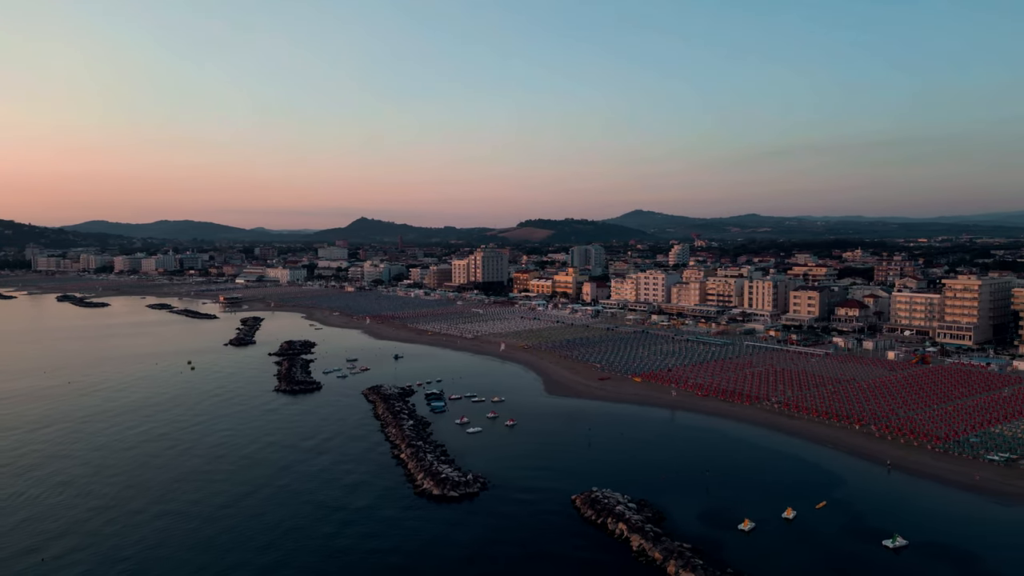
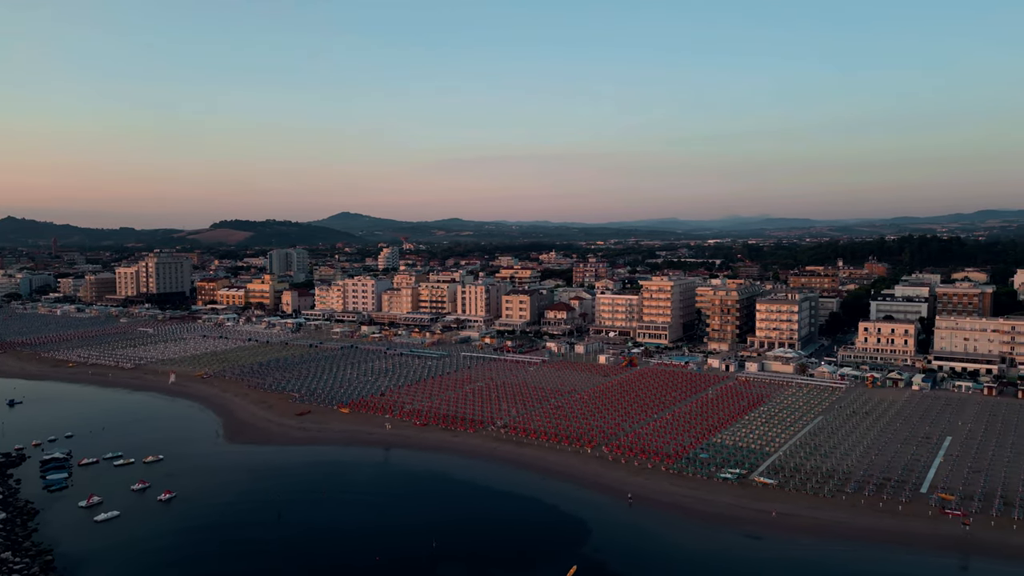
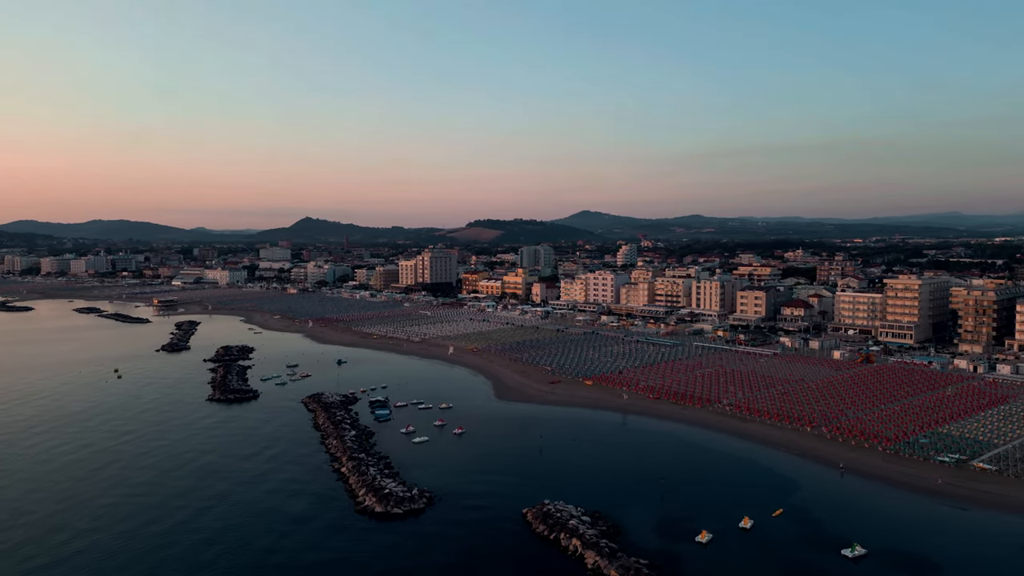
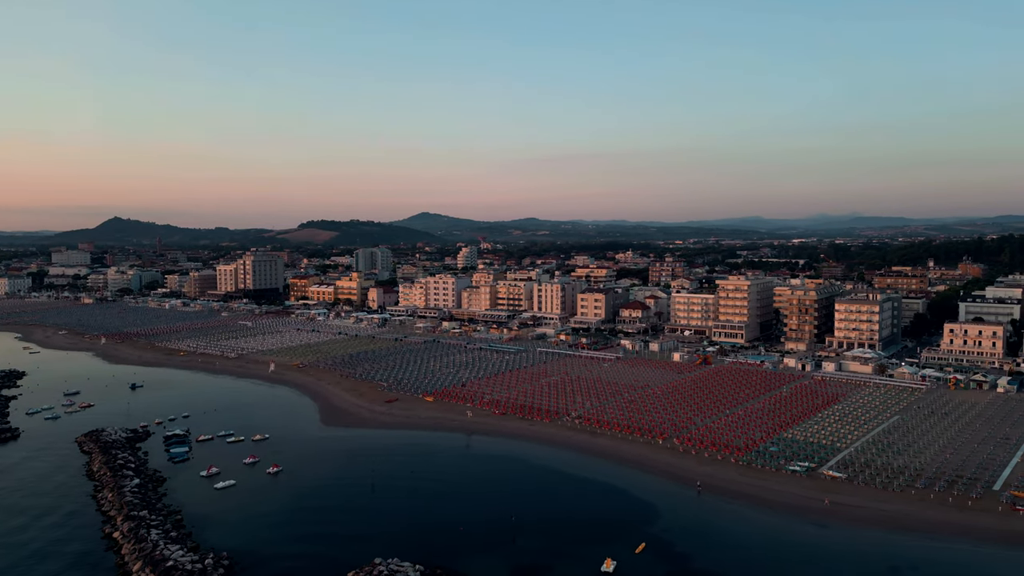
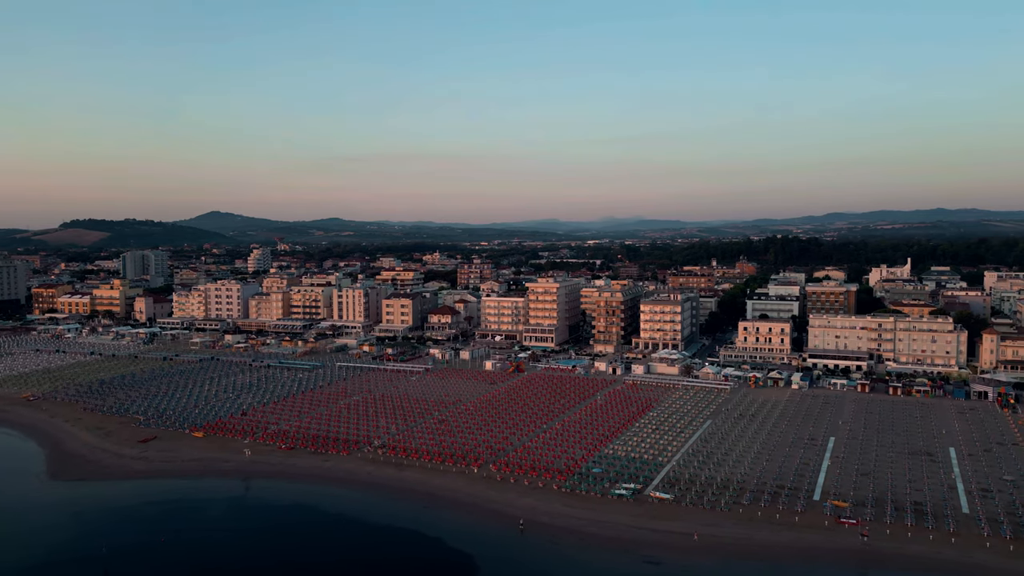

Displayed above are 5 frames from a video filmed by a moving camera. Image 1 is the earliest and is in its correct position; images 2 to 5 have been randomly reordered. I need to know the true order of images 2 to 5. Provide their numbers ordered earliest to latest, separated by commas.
3, 4, 2, 5
